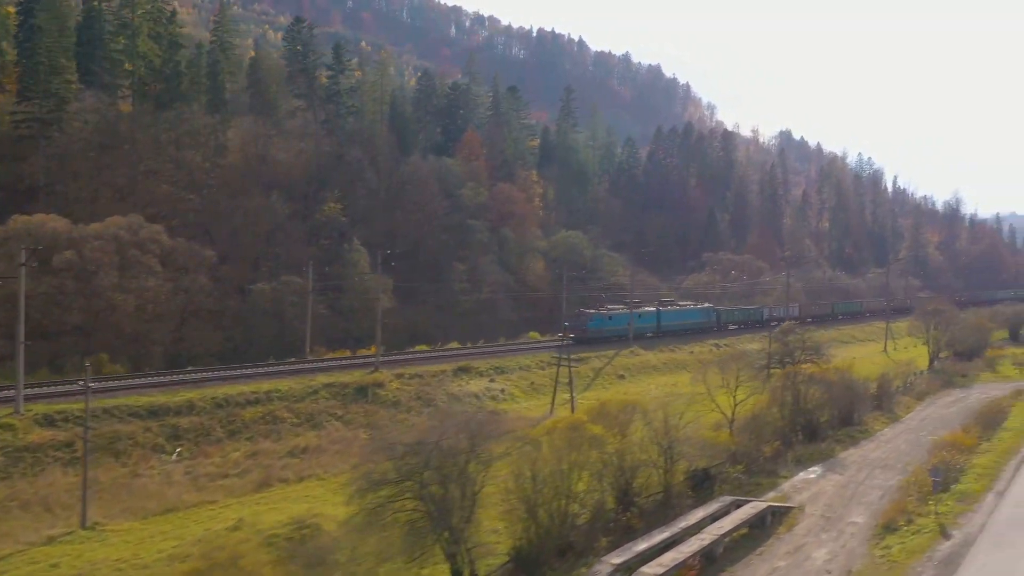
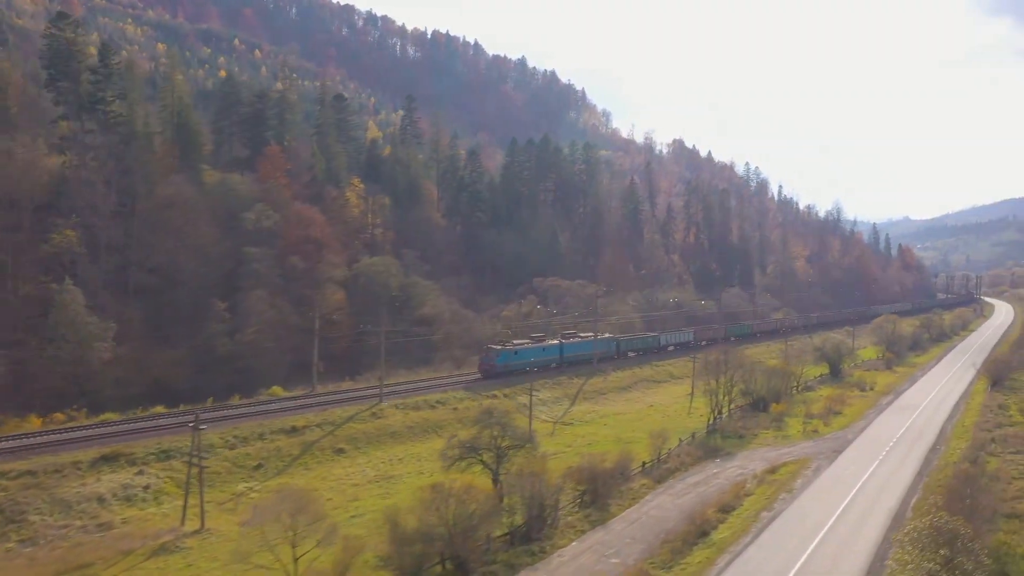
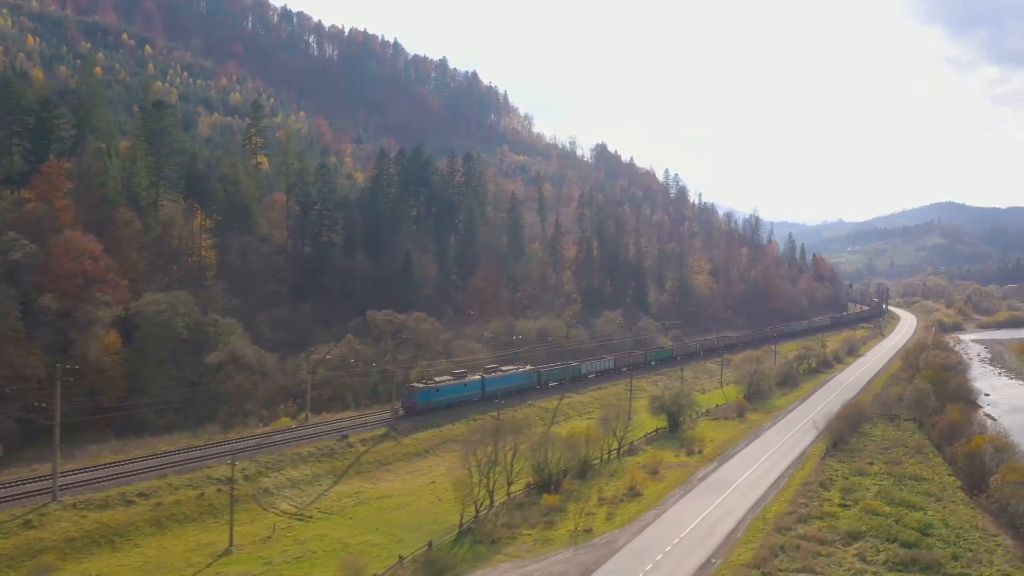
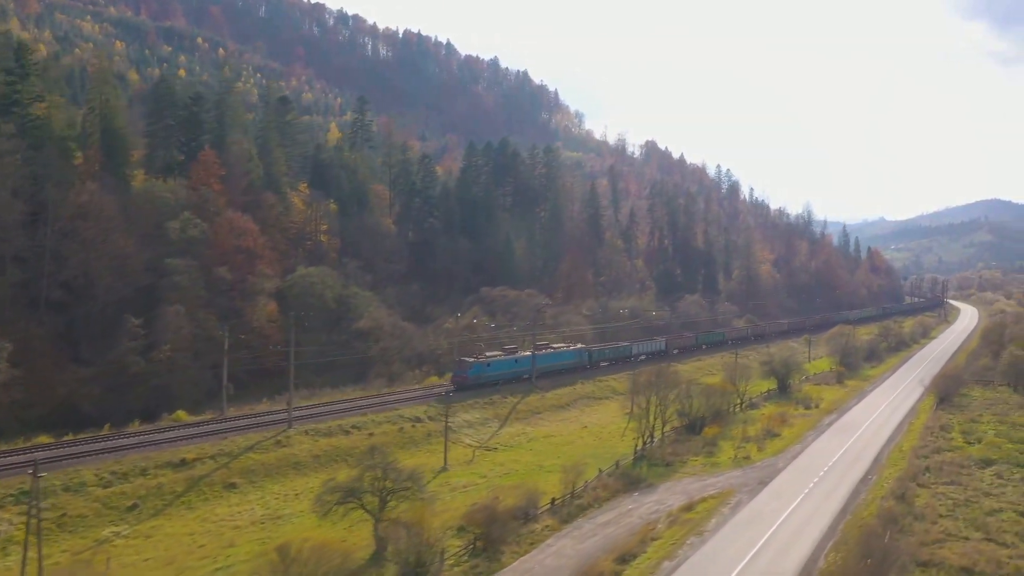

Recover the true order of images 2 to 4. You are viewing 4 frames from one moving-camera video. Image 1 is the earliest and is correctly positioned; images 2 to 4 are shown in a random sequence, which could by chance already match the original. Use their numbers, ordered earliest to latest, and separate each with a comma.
2, 4, 3
